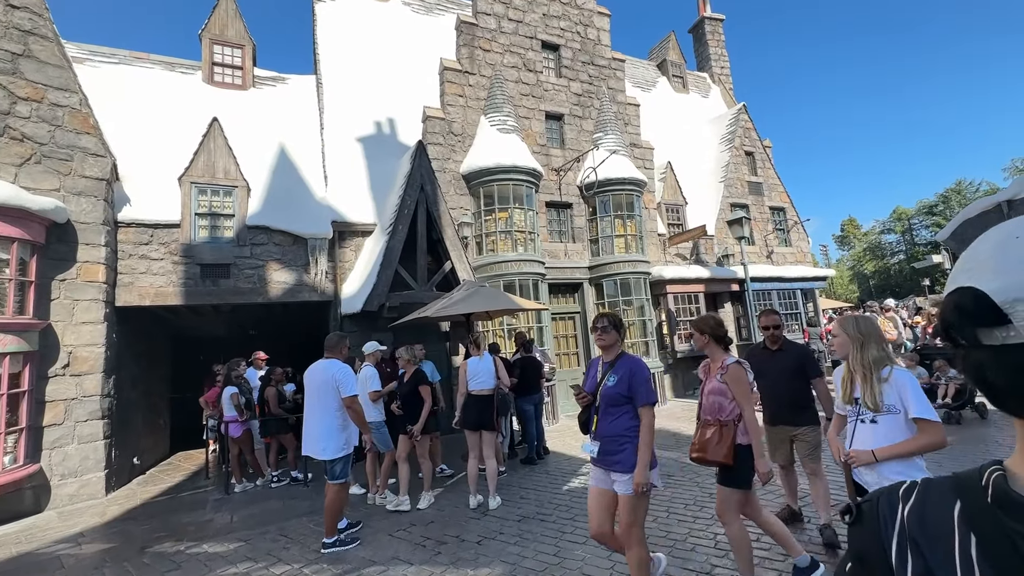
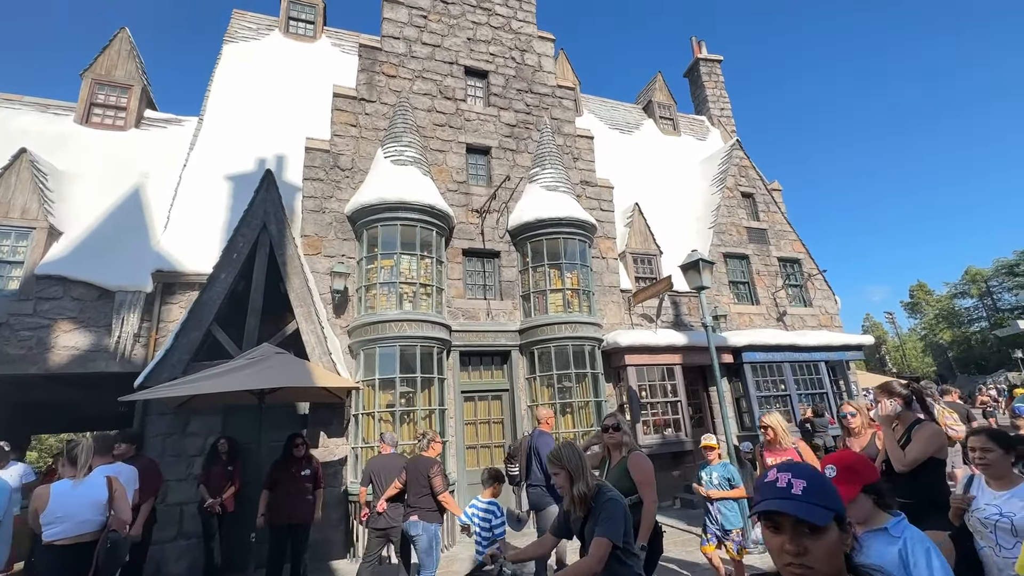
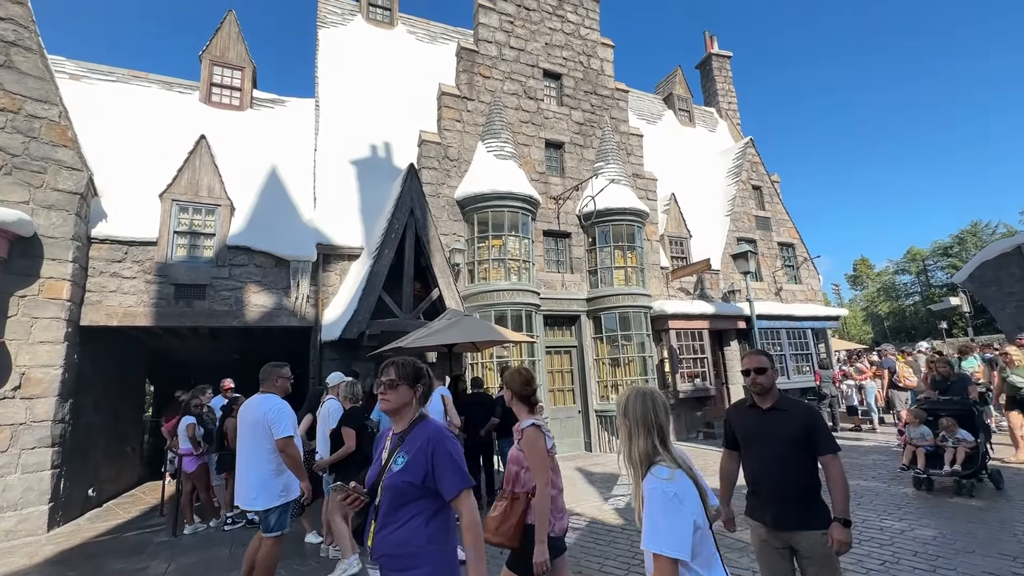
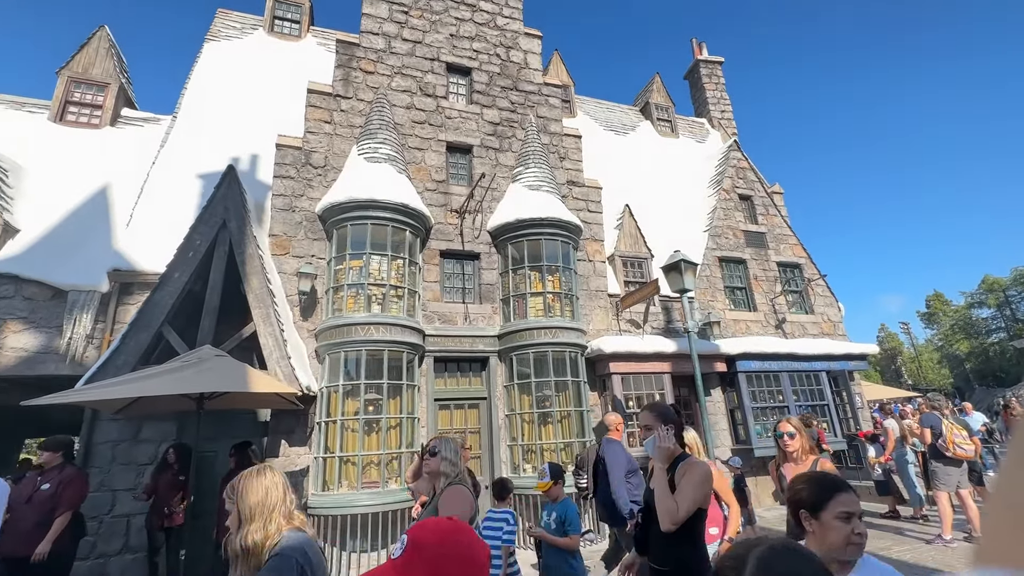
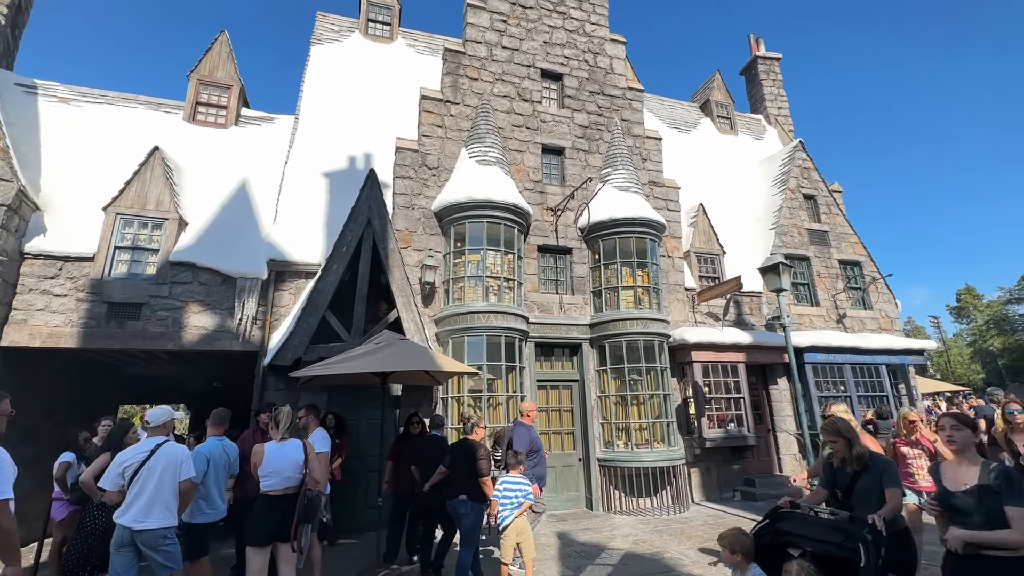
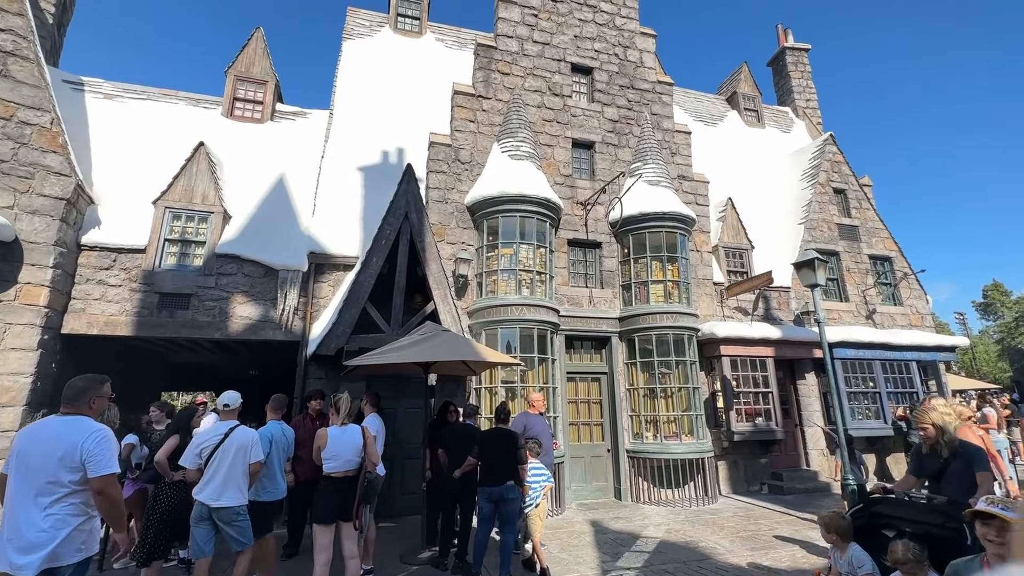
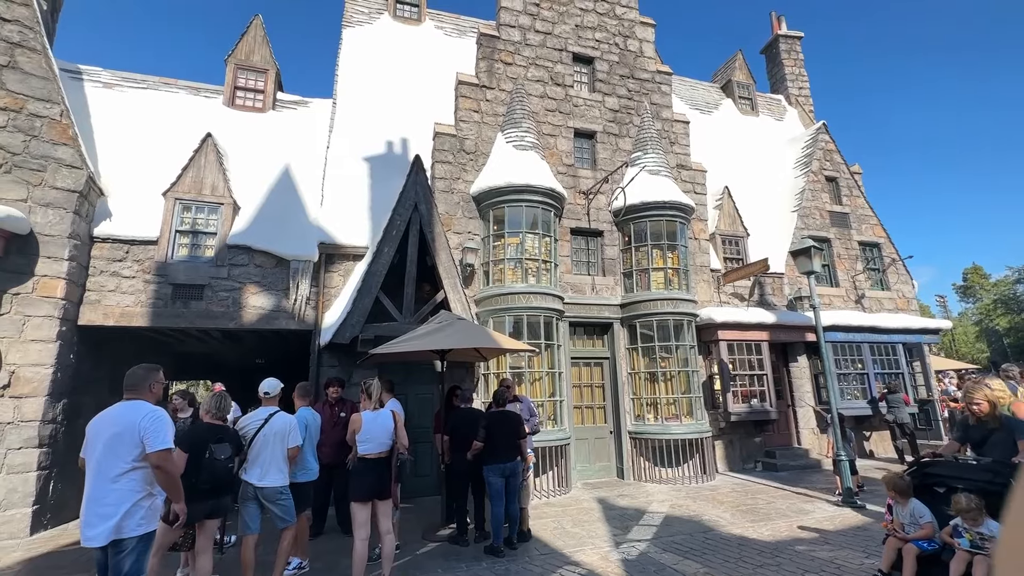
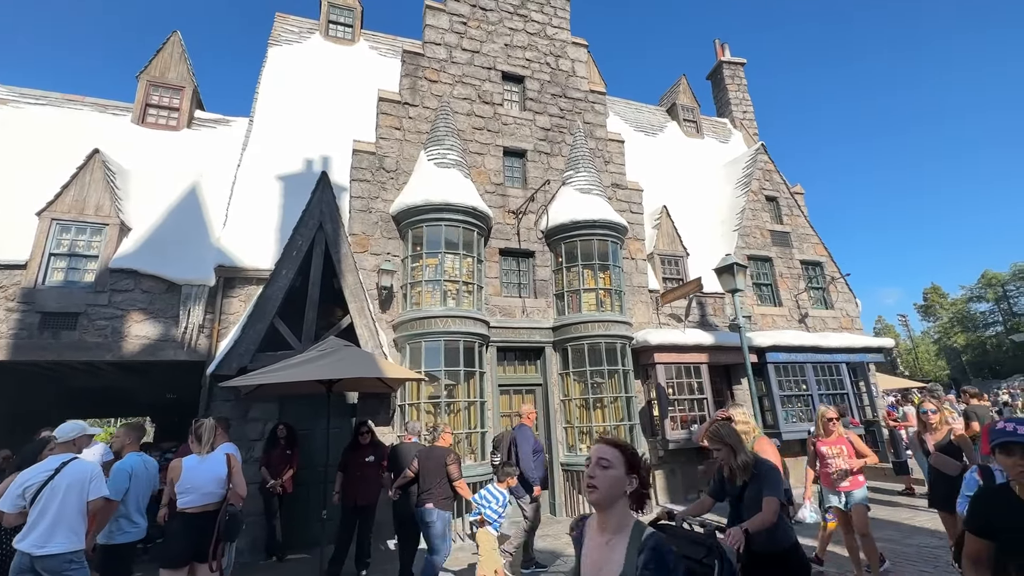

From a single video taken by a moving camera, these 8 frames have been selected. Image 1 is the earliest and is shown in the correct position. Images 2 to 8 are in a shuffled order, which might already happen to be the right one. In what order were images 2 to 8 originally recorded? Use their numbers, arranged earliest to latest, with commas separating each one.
3, 7, 6, 5, 8, 2, 4
